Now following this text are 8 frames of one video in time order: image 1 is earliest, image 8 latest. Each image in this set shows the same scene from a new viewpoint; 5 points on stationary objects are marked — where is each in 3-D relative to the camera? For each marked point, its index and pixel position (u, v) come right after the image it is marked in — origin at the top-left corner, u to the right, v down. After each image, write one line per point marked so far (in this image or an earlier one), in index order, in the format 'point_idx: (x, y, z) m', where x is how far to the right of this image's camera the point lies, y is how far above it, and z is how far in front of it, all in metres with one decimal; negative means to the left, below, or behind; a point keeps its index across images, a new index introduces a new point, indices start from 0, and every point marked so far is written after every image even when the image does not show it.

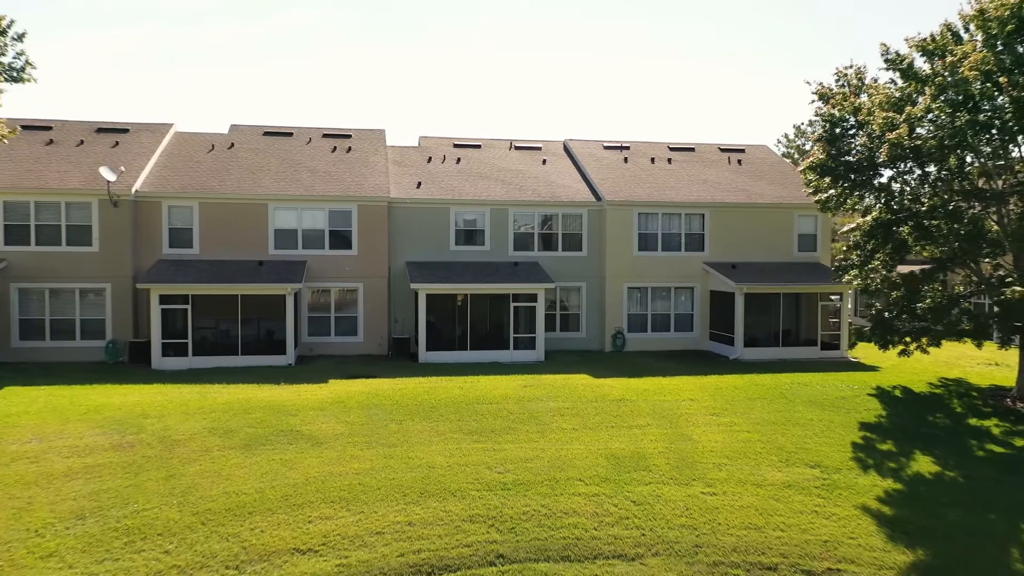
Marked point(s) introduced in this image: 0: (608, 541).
0: (+0.9, -2.2, +10.5) m
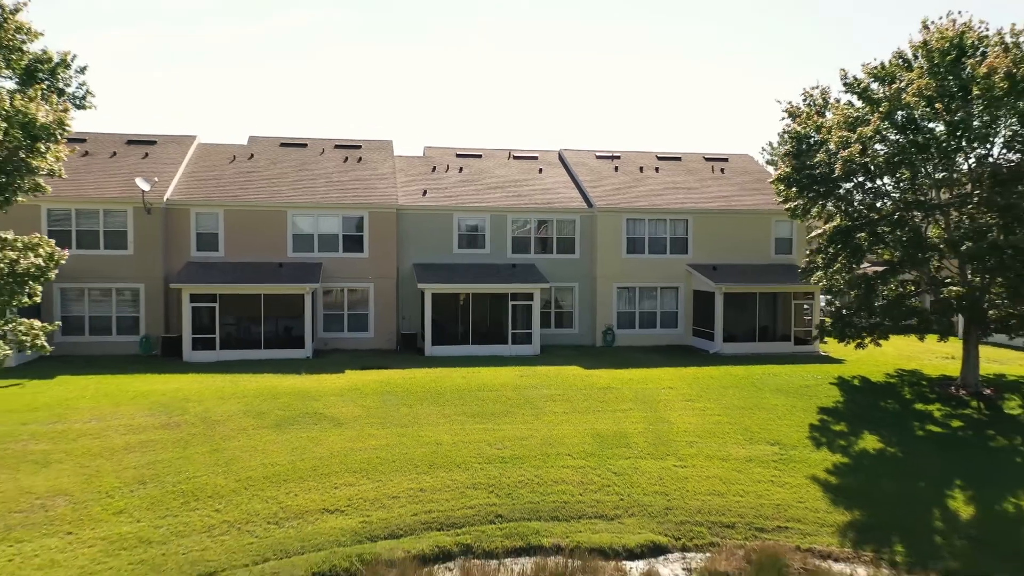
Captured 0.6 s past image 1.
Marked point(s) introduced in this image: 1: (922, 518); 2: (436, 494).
0: (+0.8, -2.2, +12.2) m
1: (+4.1, -2.3, +11.8) m
2: (-0.8, -2.1, +12.3) m
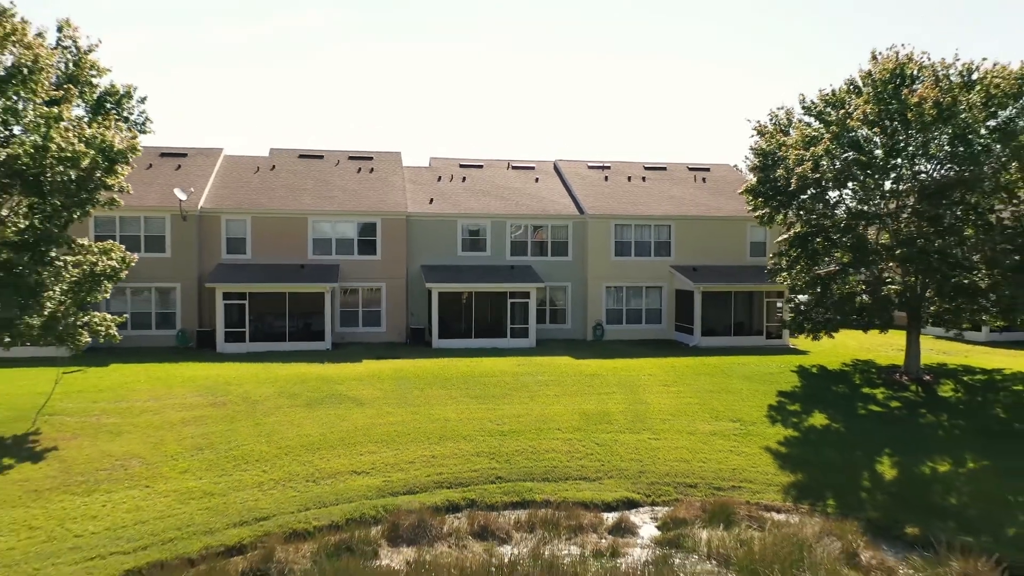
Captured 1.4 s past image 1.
0: (+0.8, -2.2, +14.6) m
1: (+4.1, -2.2, +14.1) m
2: (-0.8, -2.1, +14.6) m
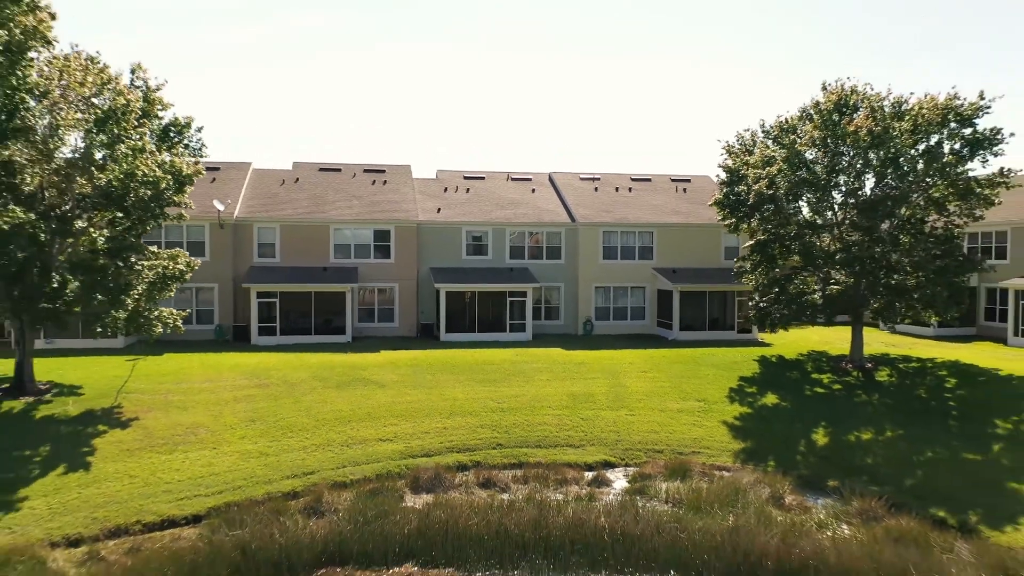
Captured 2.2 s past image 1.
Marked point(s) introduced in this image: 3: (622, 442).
0: (+0.8, -2.2, +17.5) m
1: (+4.0, -2.2, +17.1) m
2: (-0.8, -2.1, +17.6) m
3: (+1.6, -2.2, +17.3) m
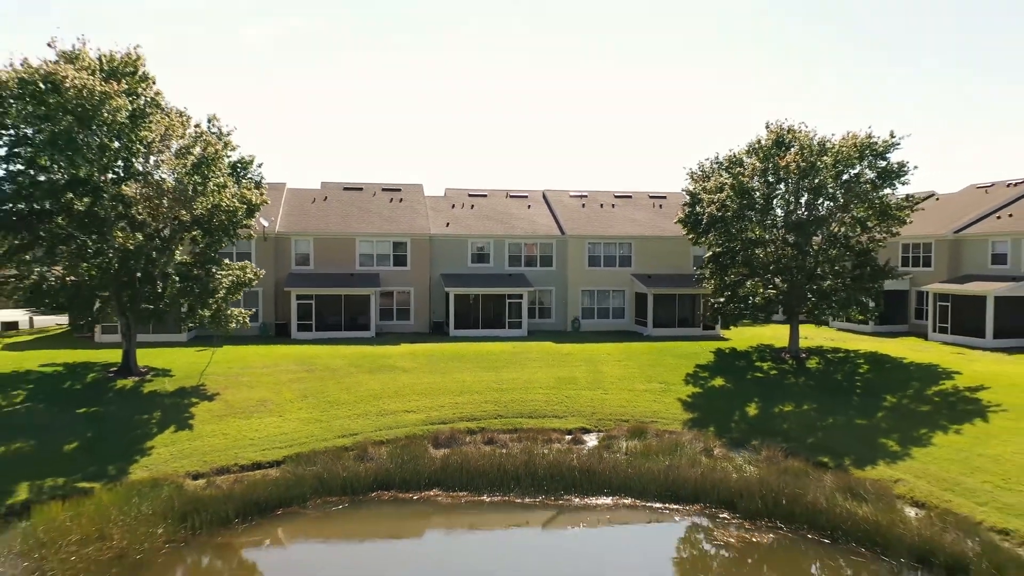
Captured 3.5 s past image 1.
0: (+0.7, -2.3, +22.3) m
1: (+4.0, -2.3, +21.8) m
2: (-0.9, -2.2, +22.3) m
3: (+1.5, -2.3, +22.0) m
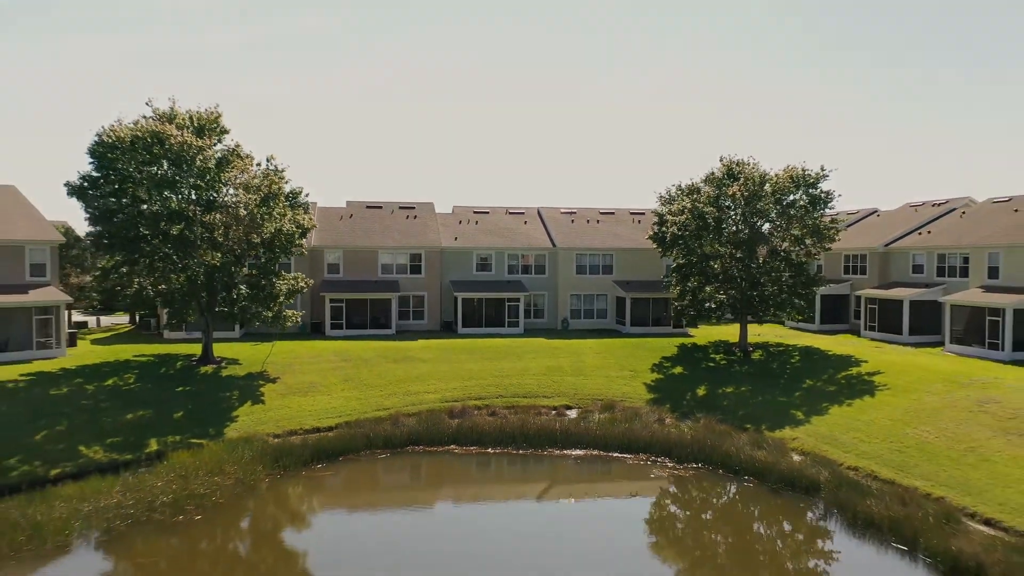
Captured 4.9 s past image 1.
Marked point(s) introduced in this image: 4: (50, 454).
0: (+0.7, -2.4, +27.9) m
1: (+3.9, -2.5, +27.5) m
2: (-0.9, -2.3, +28.0) m
3: (+1.5, -2.5, +27.7) m
4: (-7.4, -2.6, +19.2) m
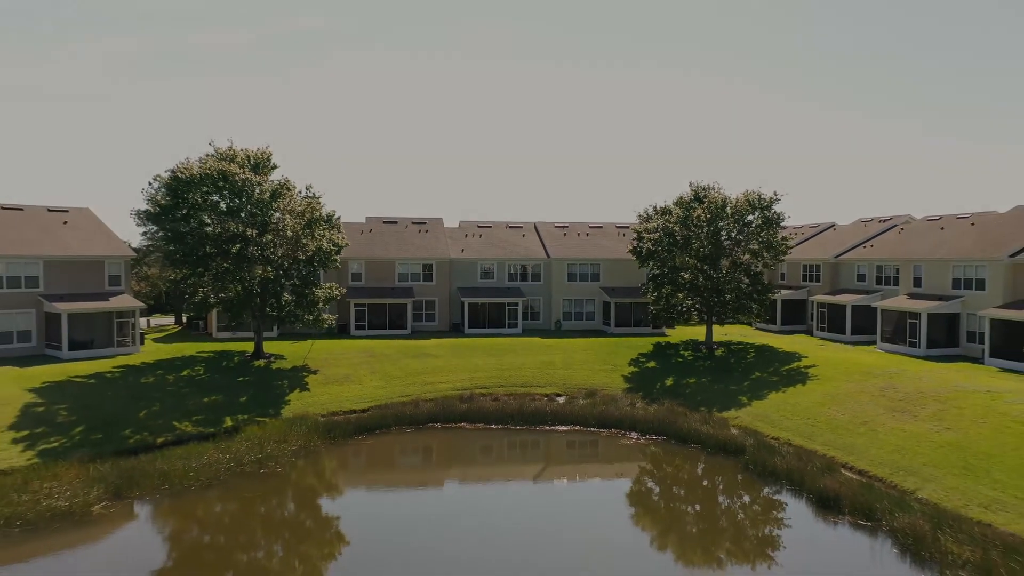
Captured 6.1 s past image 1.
0: (+0.7, -2.6, +33.5) m
1: (+3.9, -2.7, +33.1) m
2: (-0.9, -2.5, +33.5) m
3: (+1.5, -2.7, +33.2) m
4: (-7.5, -2.9, +24.8) m
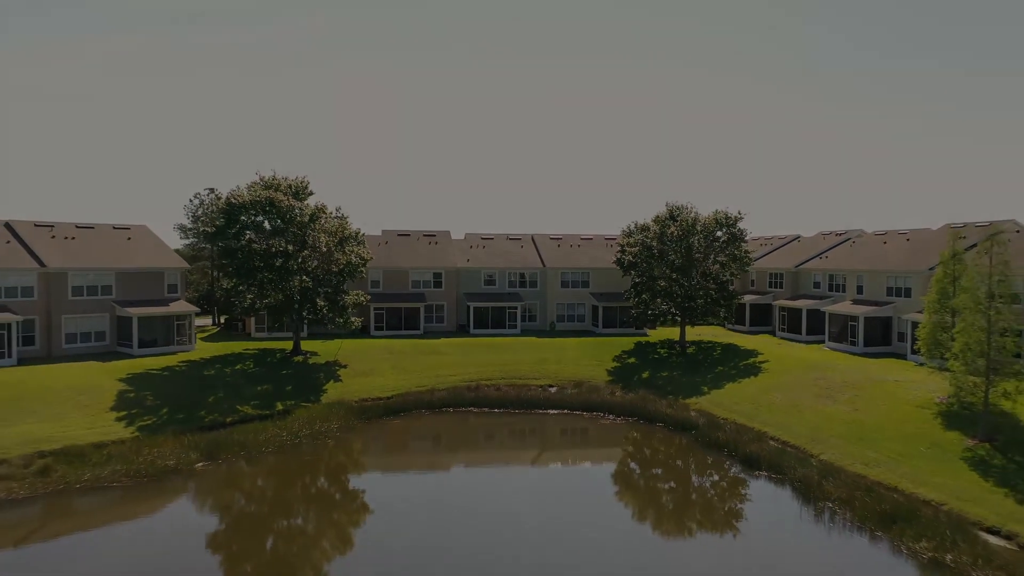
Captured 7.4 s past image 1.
0: (+0.7, -2.9, +39.3) m
1: (+3.9, -2.9, +38.9) m
2: (-0.9, -2.8, +39.4) m
3: (+1.5, -2.9, +39.0) m
4: (-7.5, -3.1, +30.6) m
